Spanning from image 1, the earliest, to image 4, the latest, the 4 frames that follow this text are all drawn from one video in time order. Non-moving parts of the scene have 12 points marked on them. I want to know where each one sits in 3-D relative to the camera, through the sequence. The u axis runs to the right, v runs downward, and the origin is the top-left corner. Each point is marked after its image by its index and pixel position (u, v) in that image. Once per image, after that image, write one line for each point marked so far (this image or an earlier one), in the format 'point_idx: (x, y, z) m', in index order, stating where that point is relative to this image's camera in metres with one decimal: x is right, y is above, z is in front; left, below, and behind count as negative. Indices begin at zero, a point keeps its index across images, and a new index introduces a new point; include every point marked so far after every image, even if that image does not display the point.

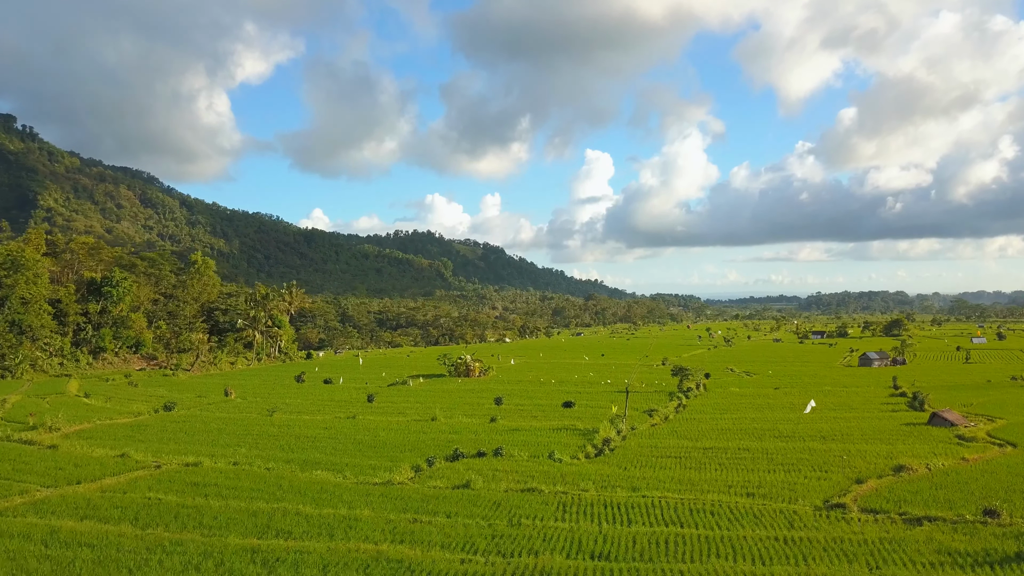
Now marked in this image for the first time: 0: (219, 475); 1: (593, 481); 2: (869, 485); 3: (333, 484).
0: (-10.9, -6.9, +18.0) m
1: (+2.8, -6.9, +17.2) m
2: (+12.3, -6.8, +16.7) m
3: (-6.4, -7.0, +17.4) m
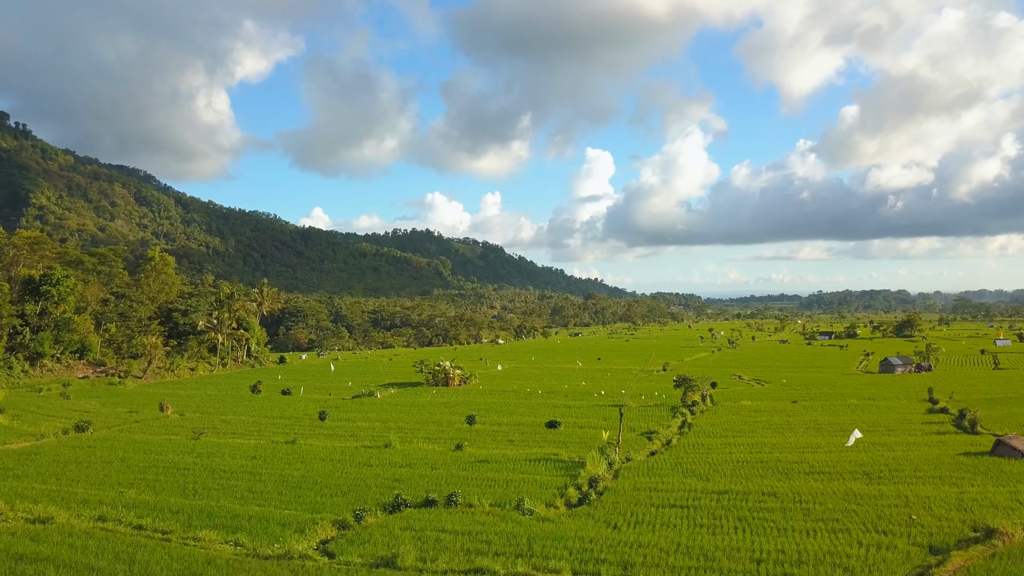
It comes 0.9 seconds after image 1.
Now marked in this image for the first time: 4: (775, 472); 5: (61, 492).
0: (-12.2, -6.9, +13.3) m
1: (+1.5, -6.8, +12.5) m
2: (+10.9, -6.8, +12.0) m
3: (-7.8, -7.0, +12.7) m
4: (+10.0, -6.9, +18.3) m
5: (-16.0, -7.2, +17.2) m
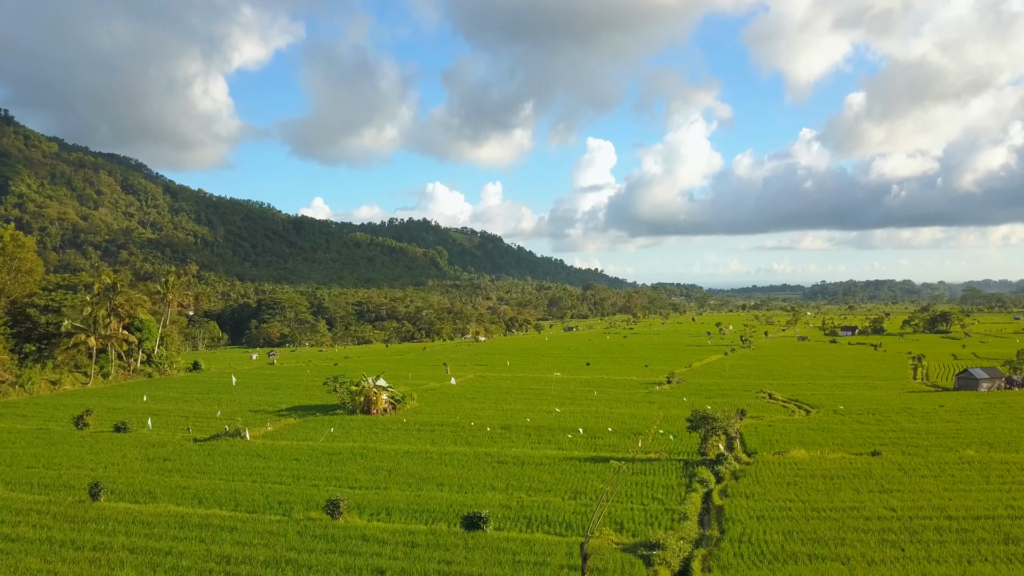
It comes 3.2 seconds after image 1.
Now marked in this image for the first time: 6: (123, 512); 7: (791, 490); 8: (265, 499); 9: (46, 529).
0: (-15.5, -6.7, +1.9) m
1: (-1.8, -6.7, +1.0) m
2: (+7.6, -6.6, +0.5) m
3: (-11.1, -6.8, +1.2) m
4: (+6.7, -6.7, +6.8) m
5: (-19.3, -7.0, +5.8) m
6: (-12.6, -7.1, +15.8) m
7: (+9.6, -7.0, +16.8) m
8: (-8.6, -7.1, +16.9) m
9: (-14.1, -7.2, +14.7) m
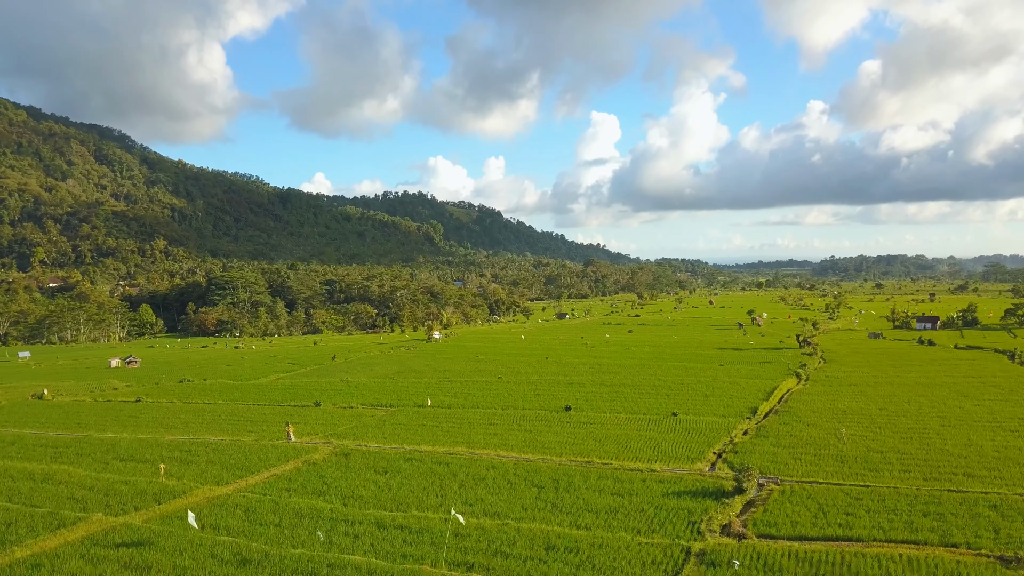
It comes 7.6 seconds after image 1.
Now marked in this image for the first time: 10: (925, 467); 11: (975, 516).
0: (-20.5, -8.1, -20.6) m
1: (-6.9, -8.1, -21.6) m
2: (+2.6, -8.1, -22.2) m
3: (-16.1, -8.3, -21.3) m
4: (+1.7, -7.8, -15.9) m
5: (-24.3, -8.2, -16.6) m
6: (-17.6, -7.8, -6.8) m
7: (+4.7, -7.6, -5.9) m
8: (-13.5, -7.8, -5.7) m
9: (-19.0, -7.9, -7.8) m
10: (+16.5, -7.0, +19.0) m
11: (+14.7, -7.1, +15.6) m
